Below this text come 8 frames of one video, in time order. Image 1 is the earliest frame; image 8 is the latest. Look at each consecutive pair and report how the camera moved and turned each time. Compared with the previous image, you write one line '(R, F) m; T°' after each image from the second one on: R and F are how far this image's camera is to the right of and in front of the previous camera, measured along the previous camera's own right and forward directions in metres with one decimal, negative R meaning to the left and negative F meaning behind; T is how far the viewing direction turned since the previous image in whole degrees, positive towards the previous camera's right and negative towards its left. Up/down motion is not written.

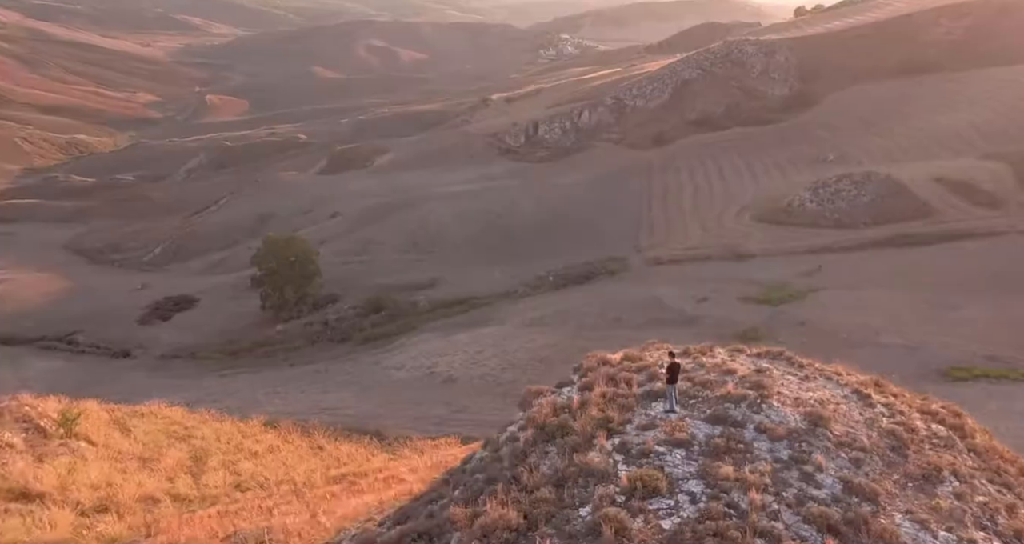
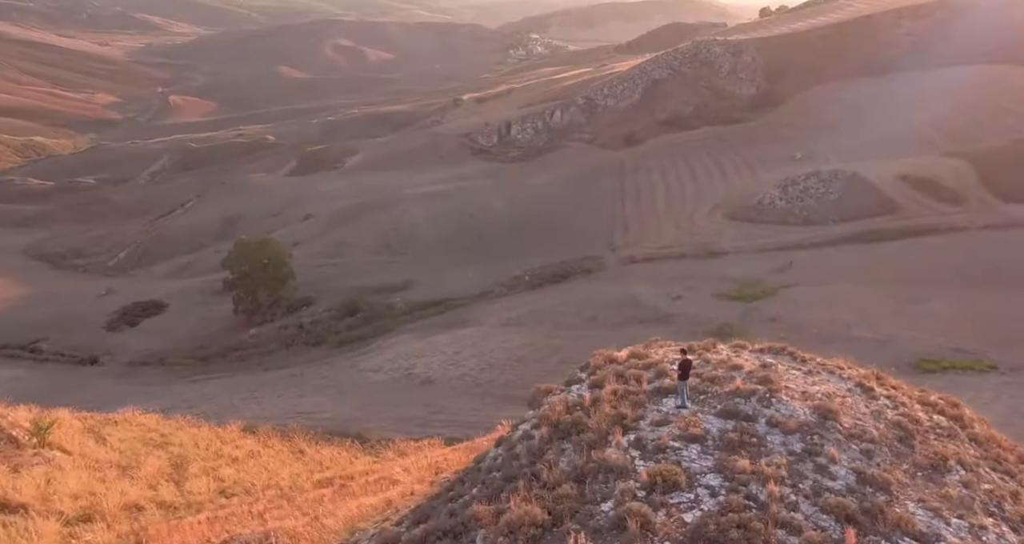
(-0.2, 0.0) m; +2°
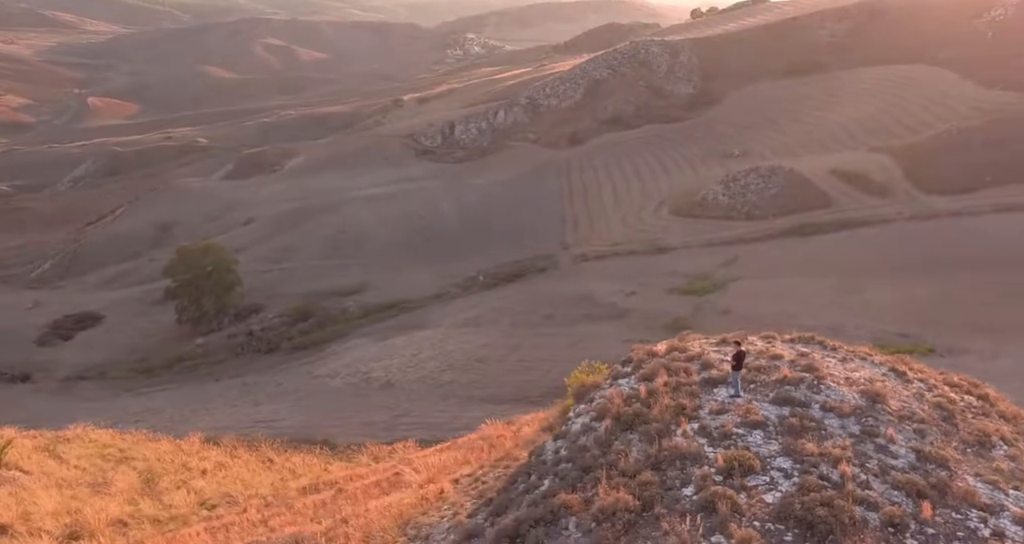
(-0.5, -0.1) m; +5°
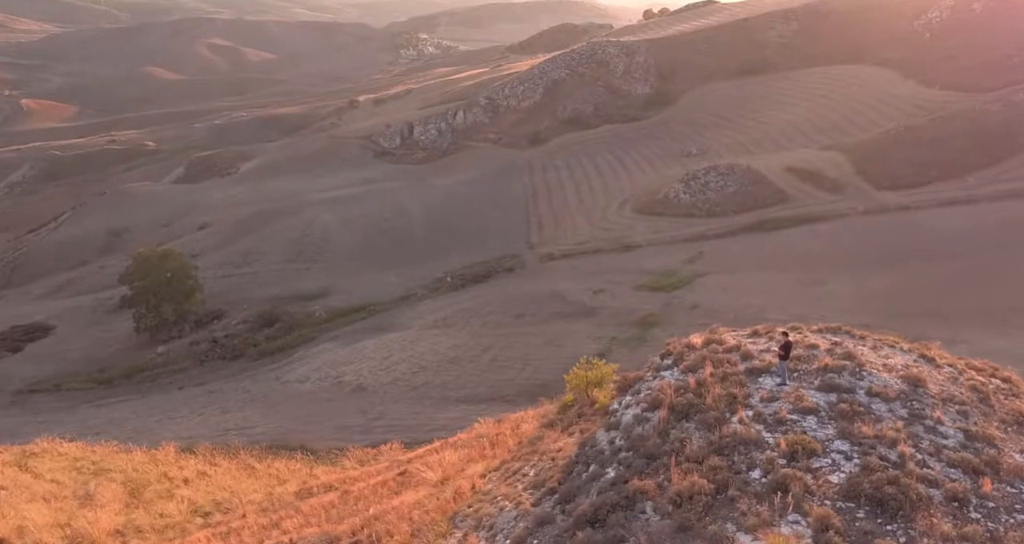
(-0.4, -0.1) m; +3°
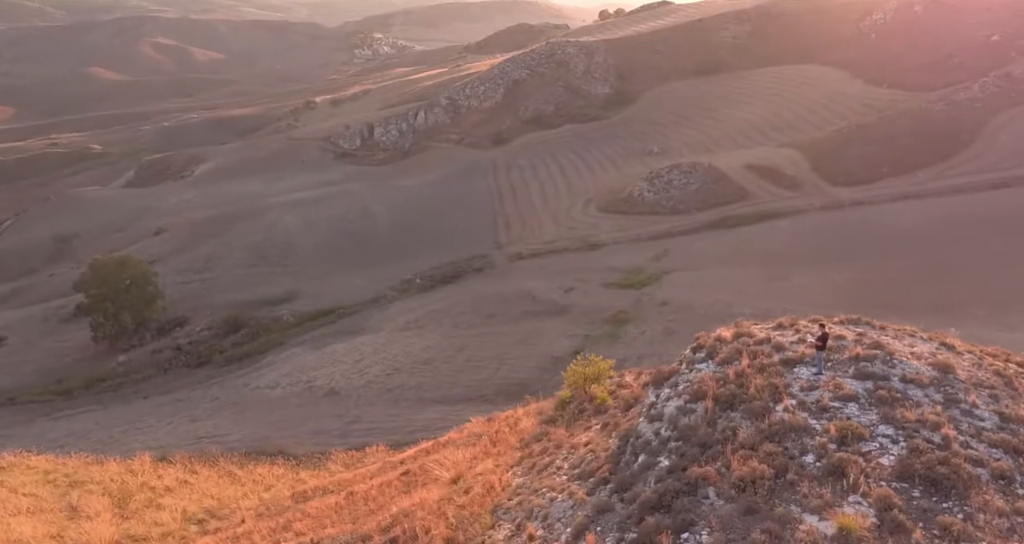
(-0.4, -0.1) m; +3°
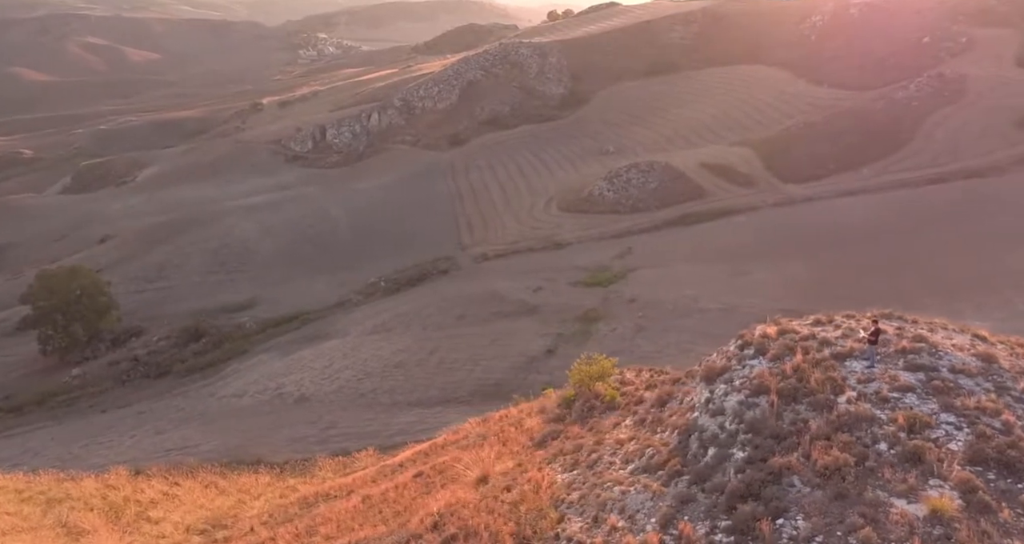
(-0.6, -0.1) m; +4°
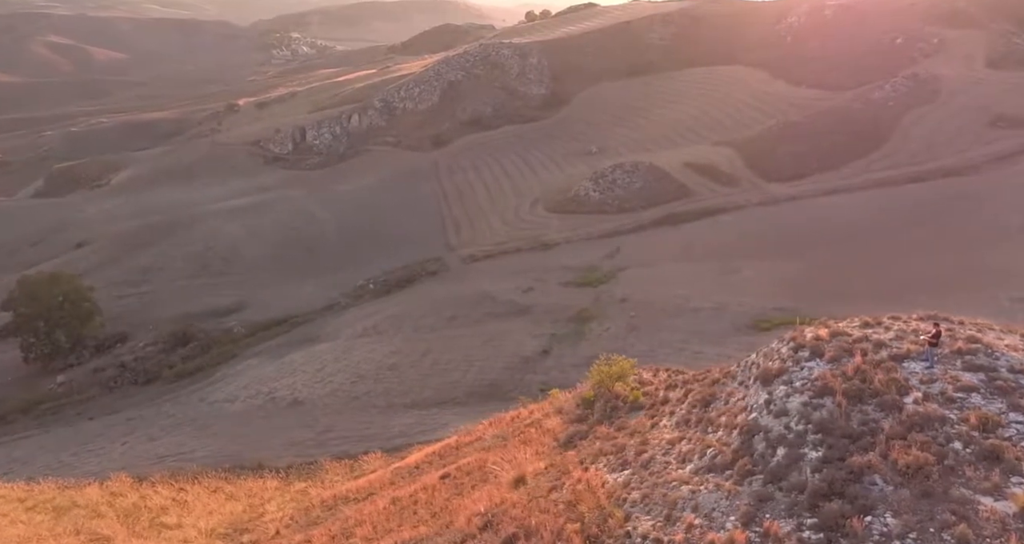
(-0.5, -0.2) m; +2°
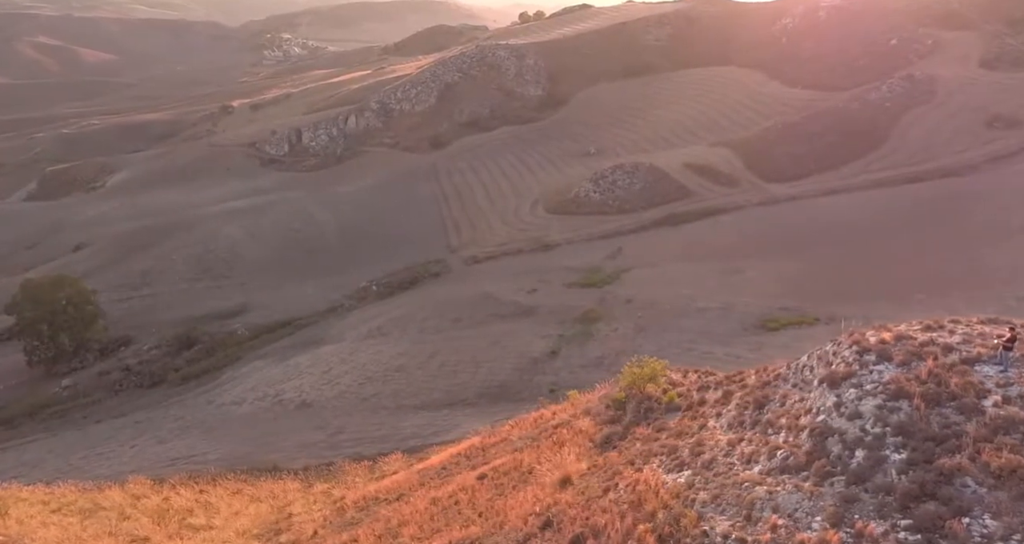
(-0.5, -0.2) m; 0°
